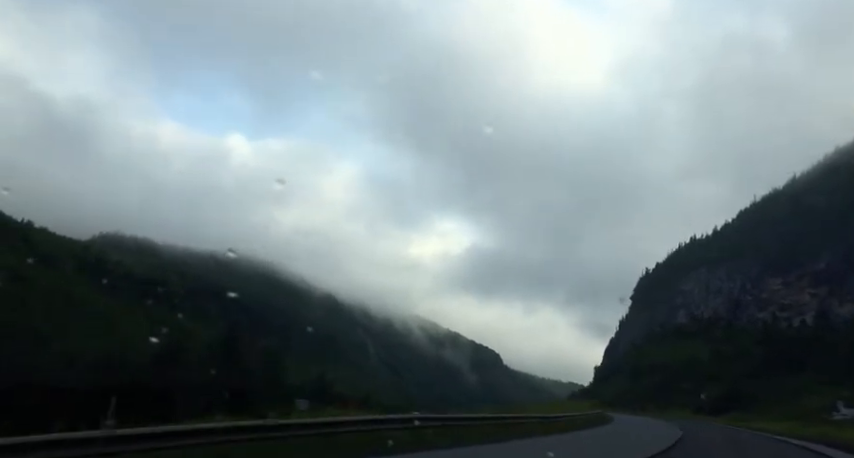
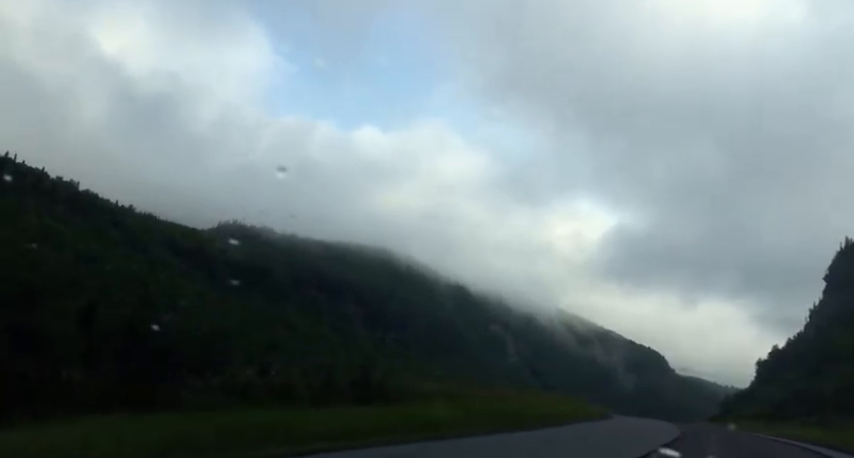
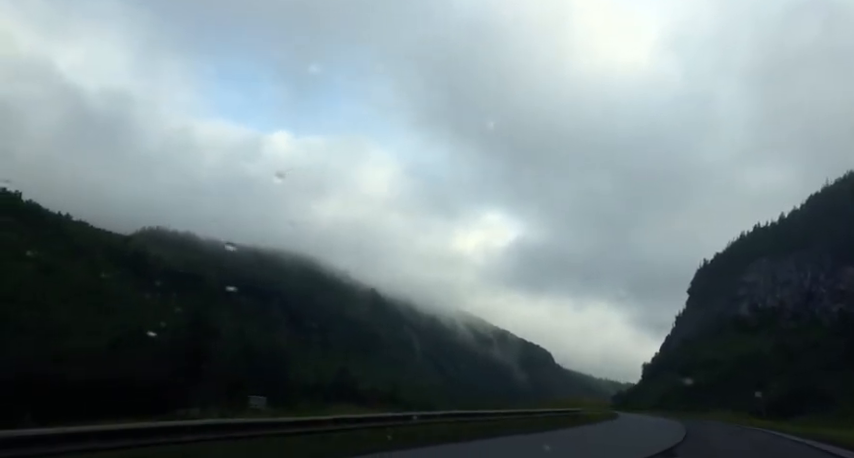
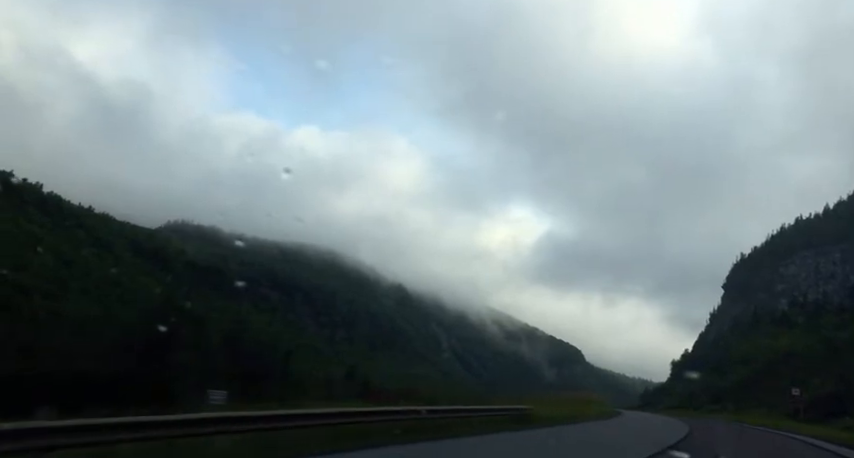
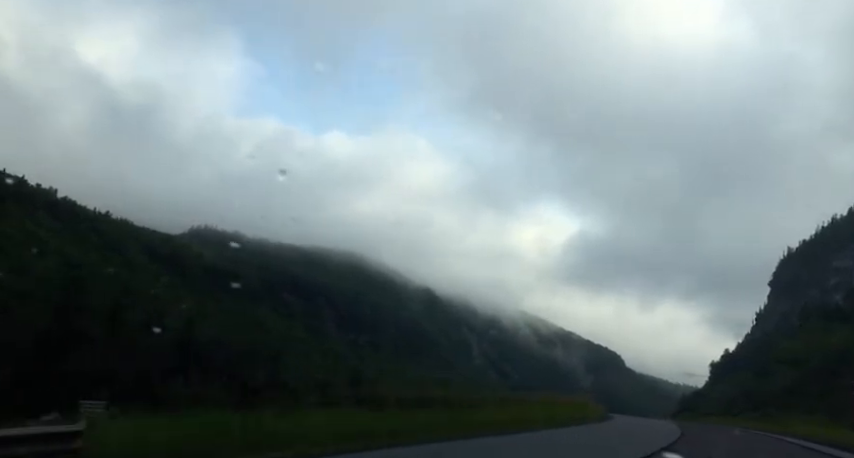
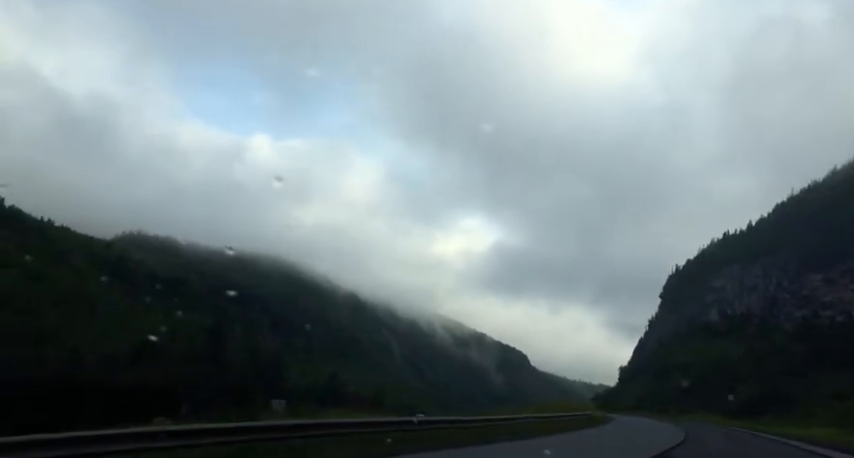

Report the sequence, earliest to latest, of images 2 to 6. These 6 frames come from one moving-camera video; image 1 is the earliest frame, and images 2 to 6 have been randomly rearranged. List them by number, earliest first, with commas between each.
6, 3, 4, 5, 2
